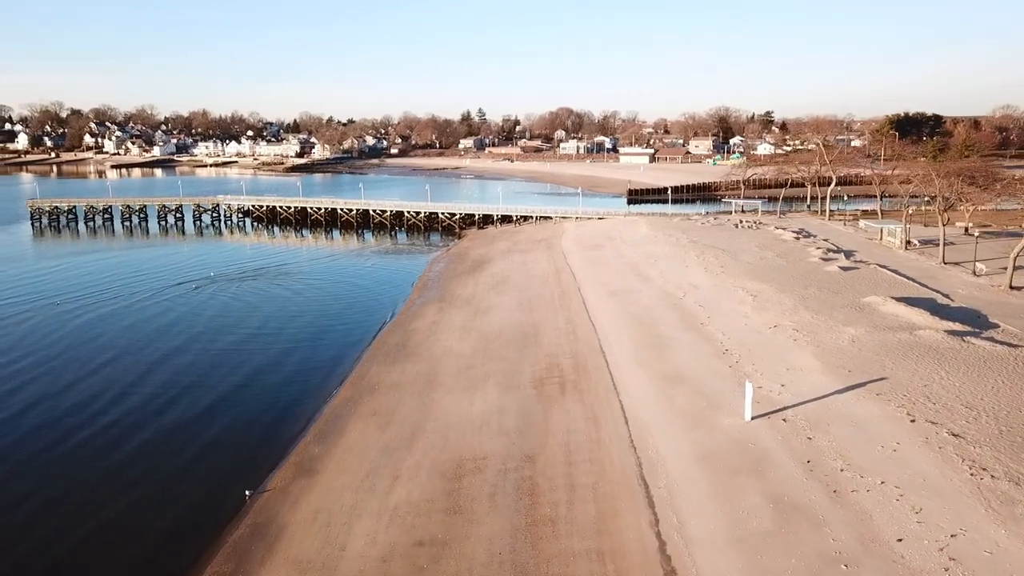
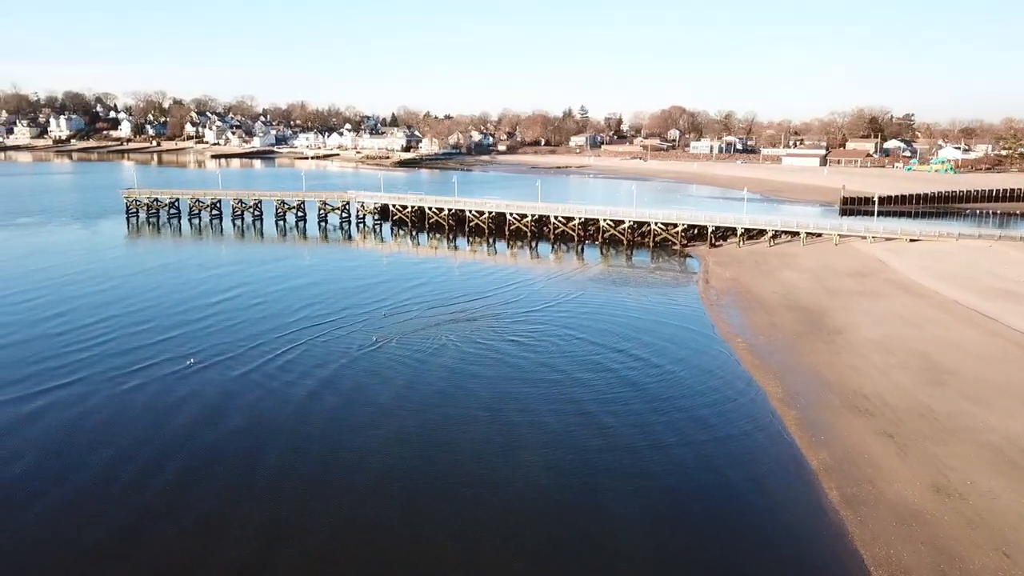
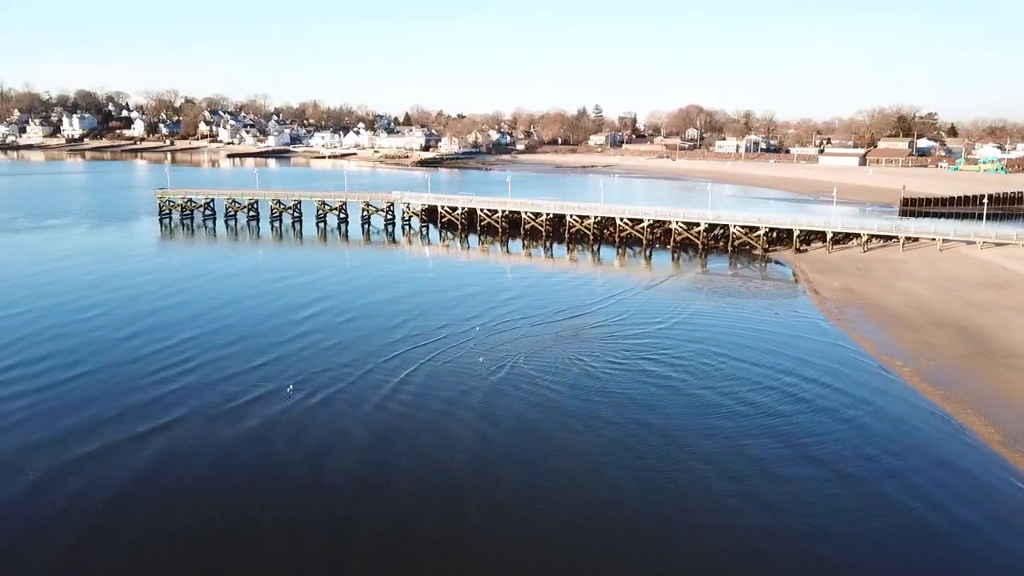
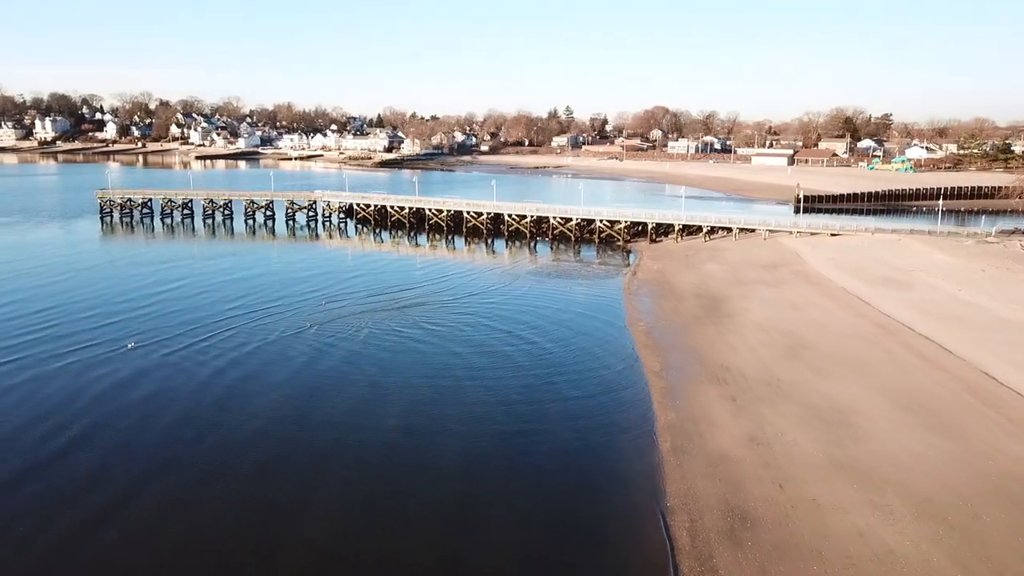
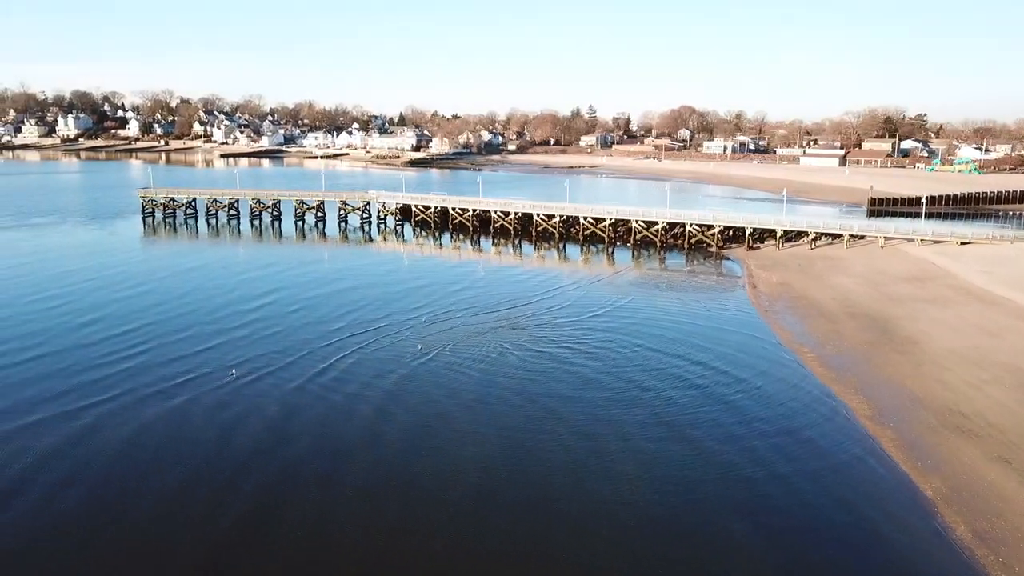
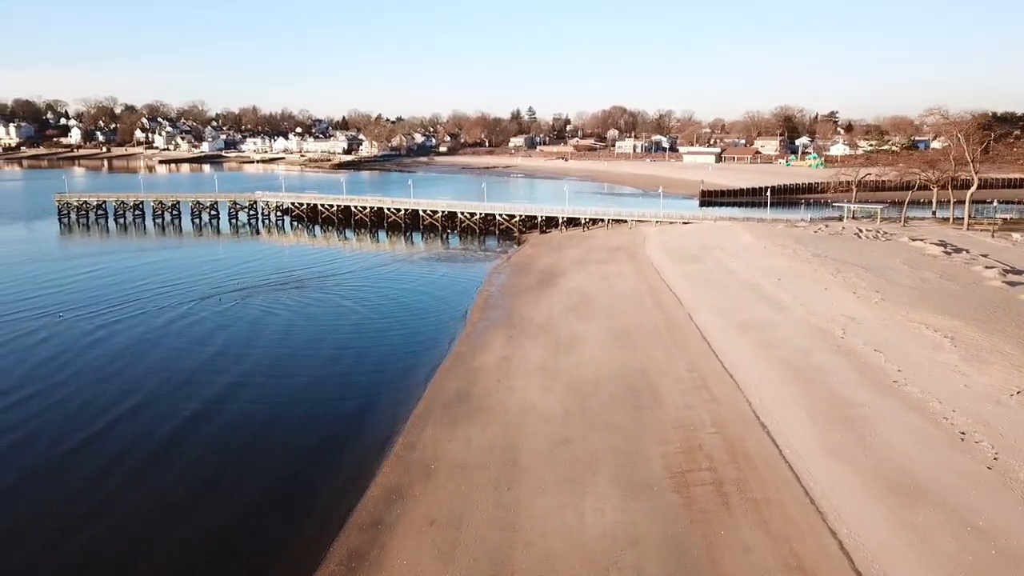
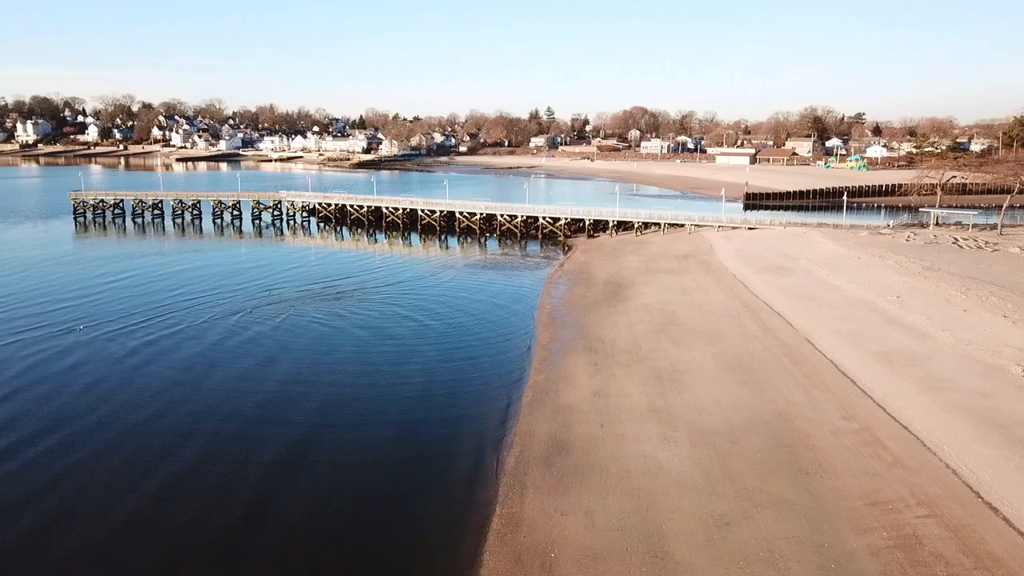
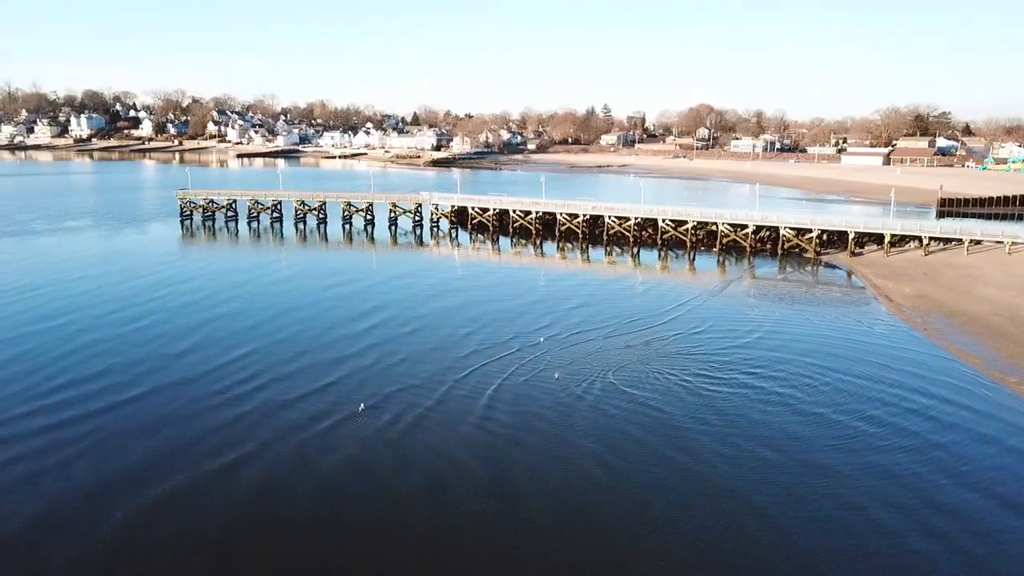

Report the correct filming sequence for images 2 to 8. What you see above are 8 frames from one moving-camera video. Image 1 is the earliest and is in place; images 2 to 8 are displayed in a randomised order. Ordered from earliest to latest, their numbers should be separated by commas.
6, 7, 4, 2, 5, 3, 8
